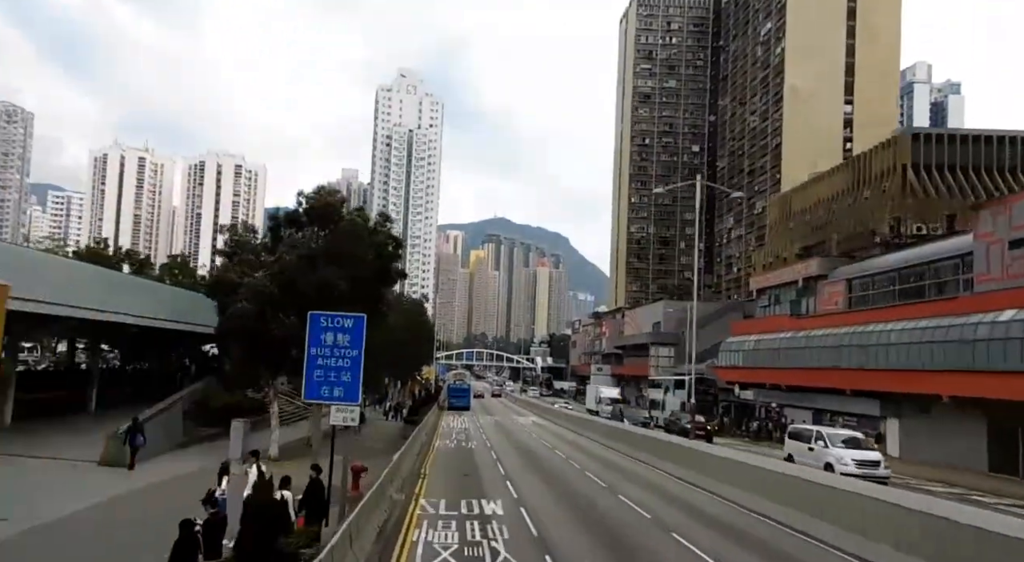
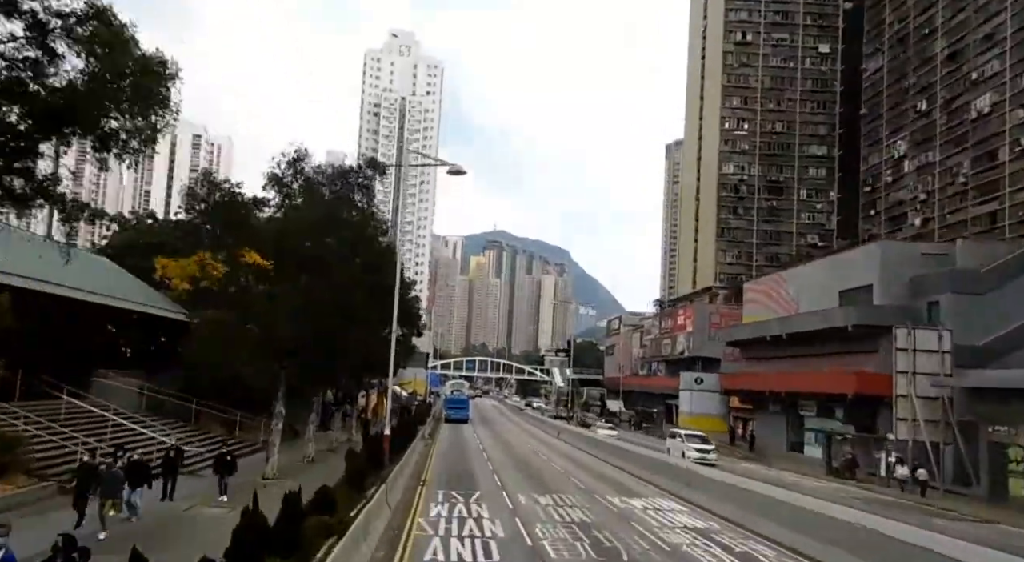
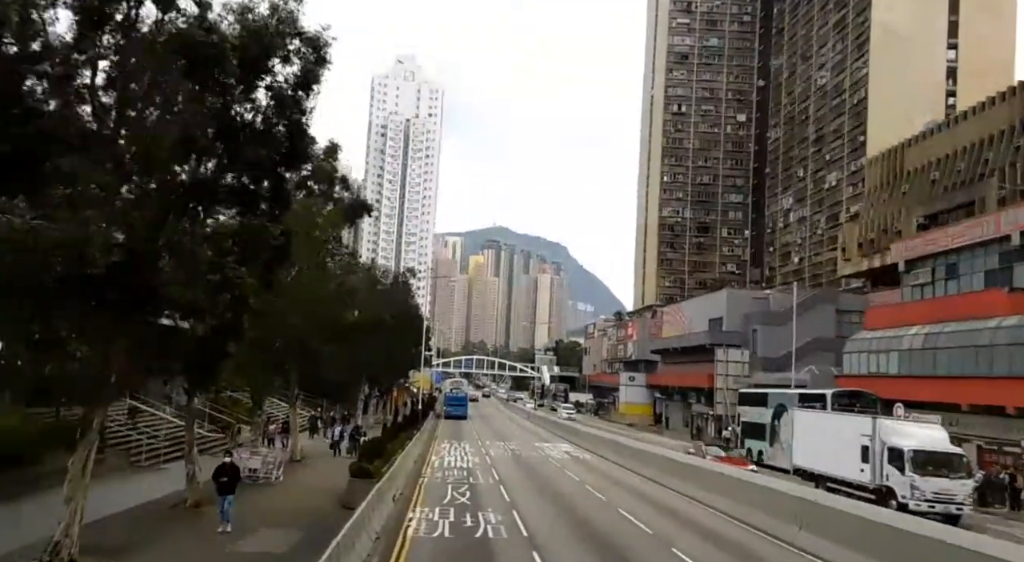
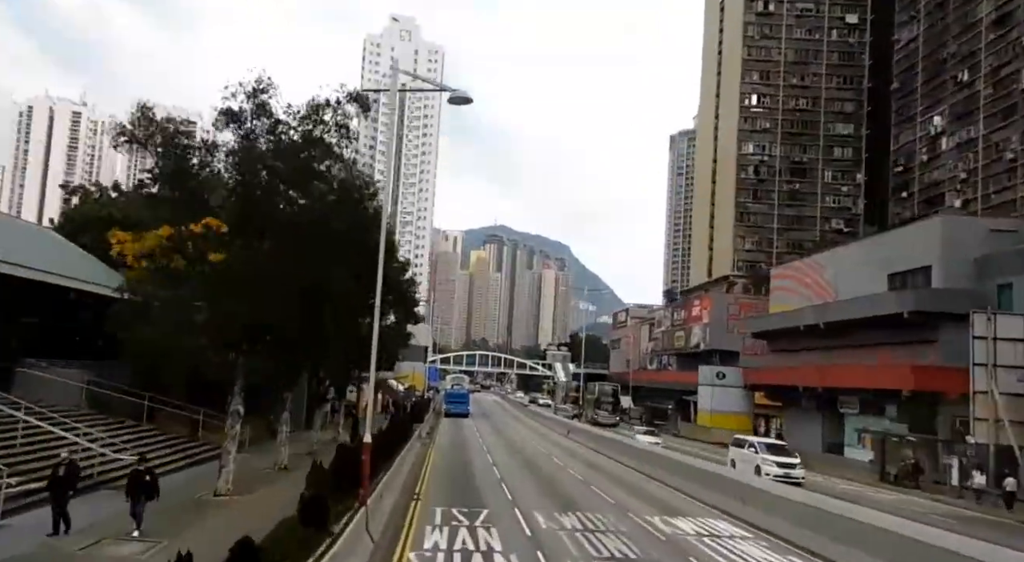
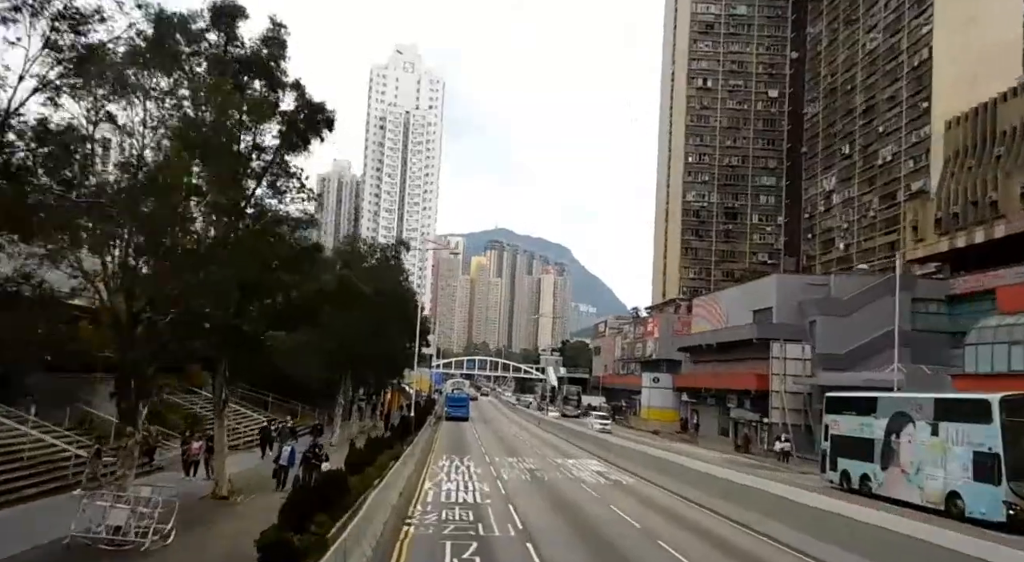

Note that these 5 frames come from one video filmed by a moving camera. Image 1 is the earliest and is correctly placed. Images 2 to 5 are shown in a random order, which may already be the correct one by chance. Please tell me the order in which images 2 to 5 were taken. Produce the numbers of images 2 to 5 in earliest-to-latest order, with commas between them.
3, 5, 2, 4
